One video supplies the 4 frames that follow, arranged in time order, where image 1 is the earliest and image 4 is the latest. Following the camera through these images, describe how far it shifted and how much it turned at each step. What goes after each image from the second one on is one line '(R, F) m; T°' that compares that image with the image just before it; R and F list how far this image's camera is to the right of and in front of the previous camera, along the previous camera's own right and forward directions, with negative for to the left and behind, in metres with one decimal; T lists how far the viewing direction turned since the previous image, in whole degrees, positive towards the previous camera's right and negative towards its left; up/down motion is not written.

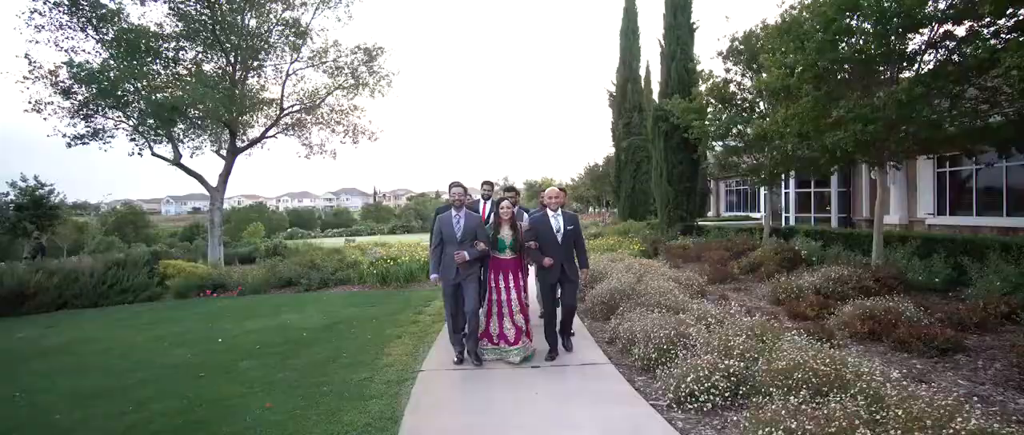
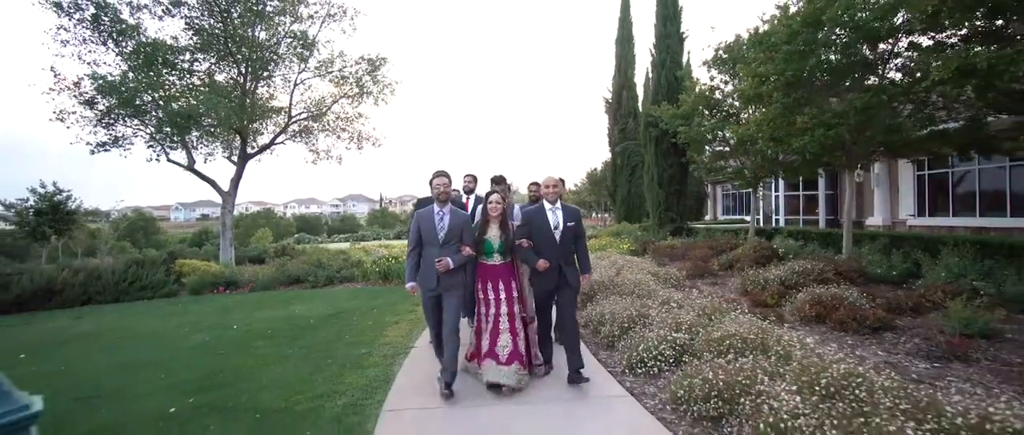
(+0.3, -0.8) m; -1°
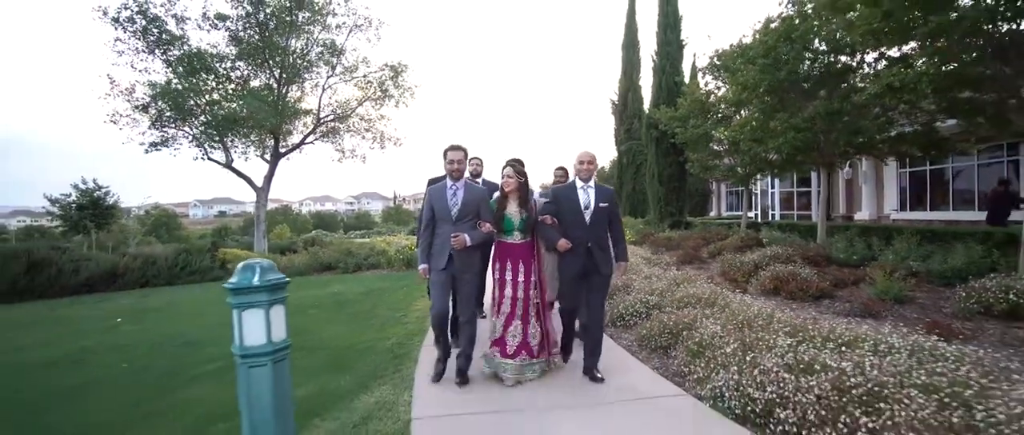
(0.0, -1.4) m; -1°
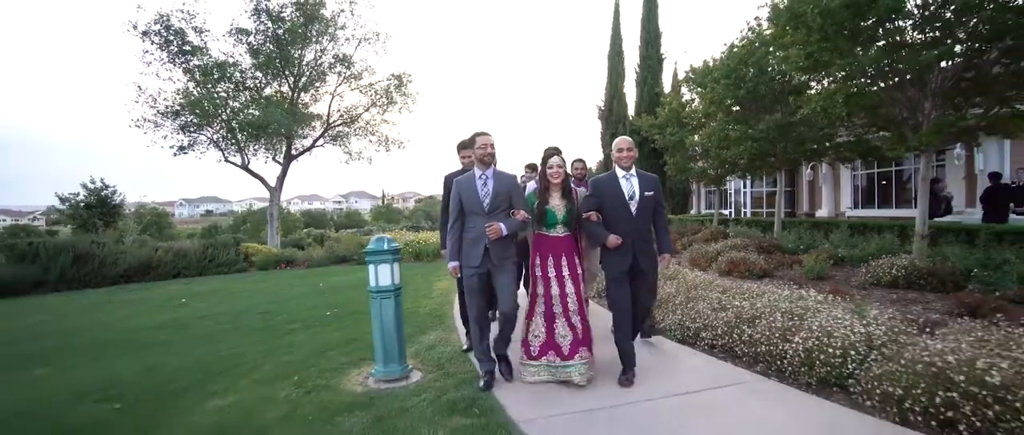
(-0.3, -1.8) m; +1°
